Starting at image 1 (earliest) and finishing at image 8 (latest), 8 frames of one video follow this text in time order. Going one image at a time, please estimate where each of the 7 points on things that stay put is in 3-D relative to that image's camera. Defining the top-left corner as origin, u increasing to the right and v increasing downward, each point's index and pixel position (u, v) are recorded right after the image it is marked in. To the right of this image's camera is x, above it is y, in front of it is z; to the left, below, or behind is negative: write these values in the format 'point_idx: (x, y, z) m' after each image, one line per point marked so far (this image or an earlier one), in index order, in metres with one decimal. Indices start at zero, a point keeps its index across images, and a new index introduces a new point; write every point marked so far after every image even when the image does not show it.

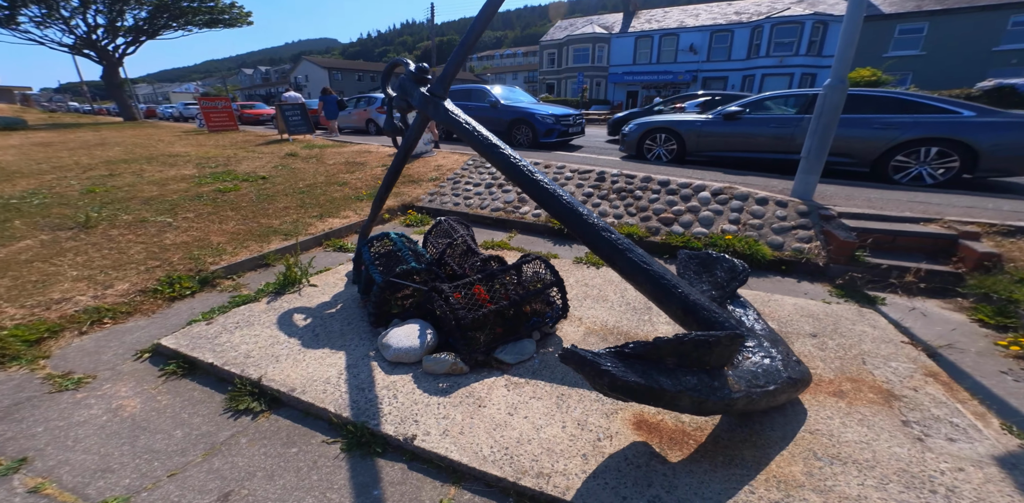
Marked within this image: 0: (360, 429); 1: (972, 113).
0: (-0.7, -0.8, +1.8) m
1: (+5.2, +1.6, +4.5) m
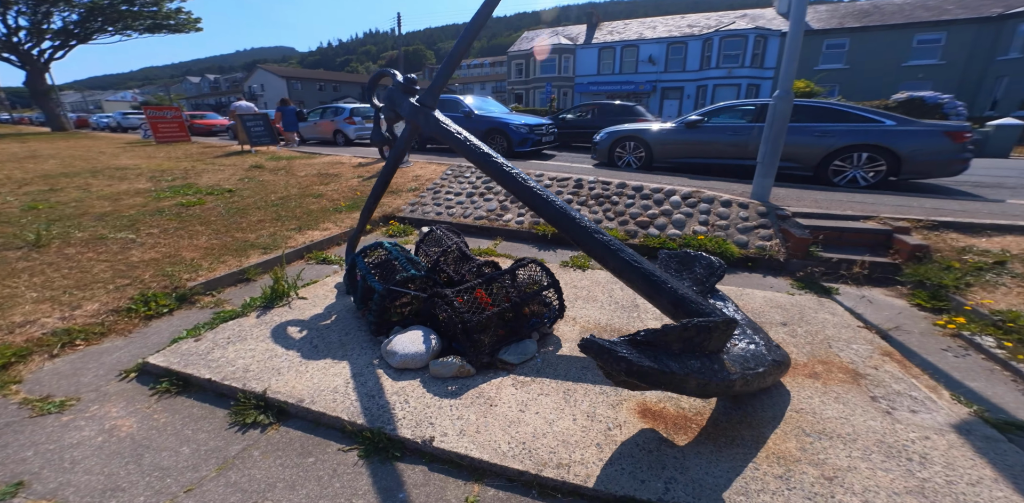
0: (-0.6, -0.8, +1.8) m
1: (+4.9, +1.7, +5.0) m
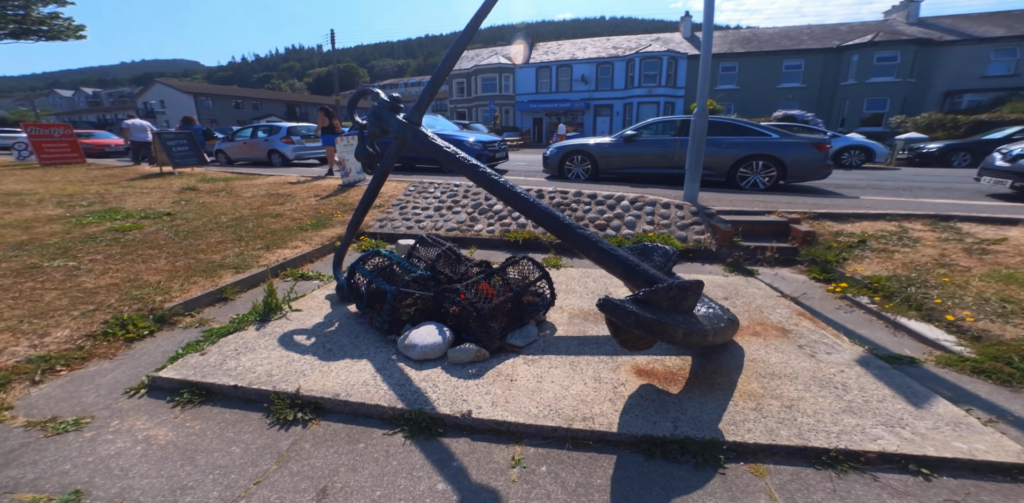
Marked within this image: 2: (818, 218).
0: (-0.5, -0.8, +2.0) m
1: (+4.2, +1.8, +6.2) m
2: (+3.5, +0.4, +4.5) m
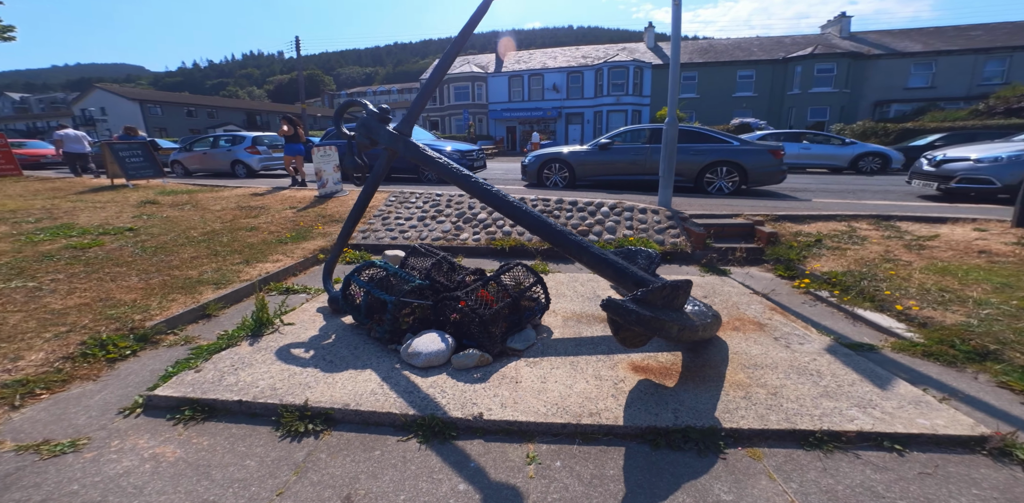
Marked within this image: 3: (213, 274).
0: (-0.4, -0.9, +2.1) m
1: (+3.9, +1.8, +6.7) m
2: (+3.3, +0.4, +4.8) m
3: (-2.9, -0.2, +3.8) m
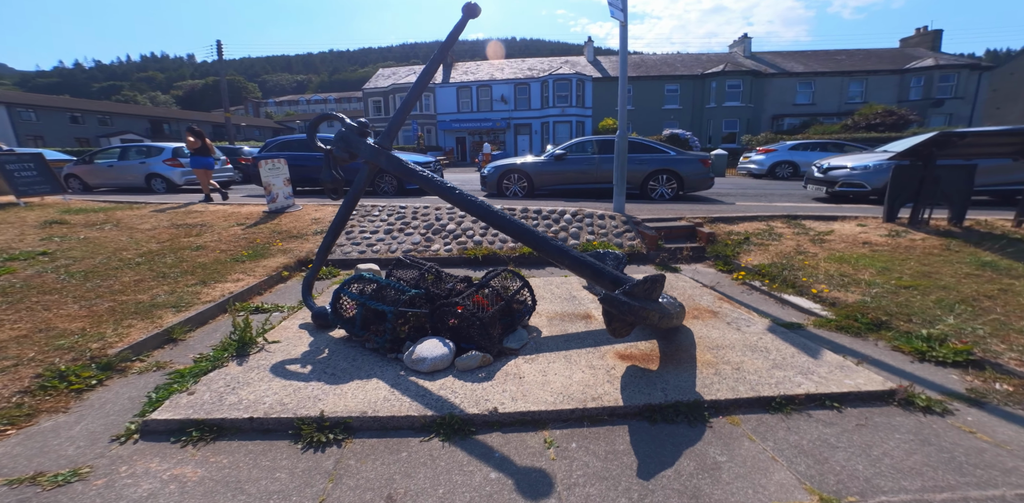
0: (-0.3, -0.9, +2.2) m
1: (+3.1, +1.8, +7.5) m
2: (+2.8, +0.4, +5.5) m
3: (-3.1, -0.4, +3.6) m
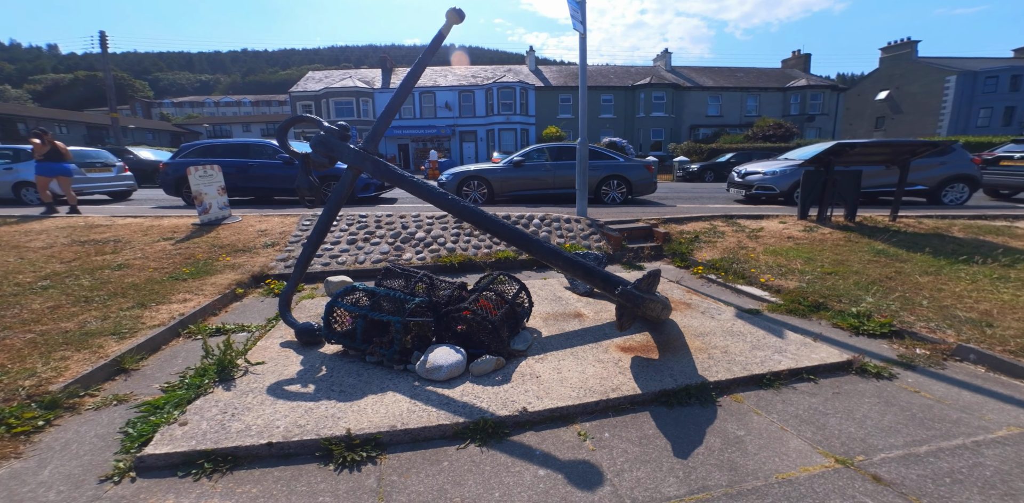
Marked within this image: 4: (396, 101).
0: (-0.2, -0.9, +2.2) m
1: (+2.2, +1.8, +8.0) m
2: (+2.3, +0.4, +6.0) m
3: (-3.1, -0.5, +3.0) m
4: (-0.9, +1.2, +3.2) m
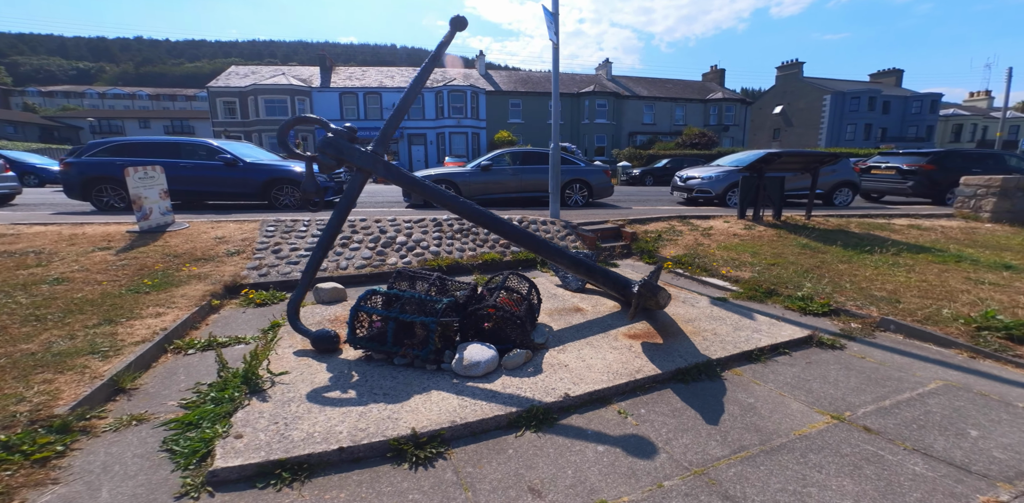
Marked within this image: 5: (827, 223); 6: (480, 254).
0: (+0.1, -0.9, +2.3) m
1: (+1.4, +1.8, +8.4) m
2: (+1.9, +0.5, +6.5) m
3: (-2.9, -0.6, +2.7) m
4: (-0.8, +1.2, +3.2) m
5: (+6.0, +0.5, +7.5) m
6: (-0.4, 0.0, +5.2) m
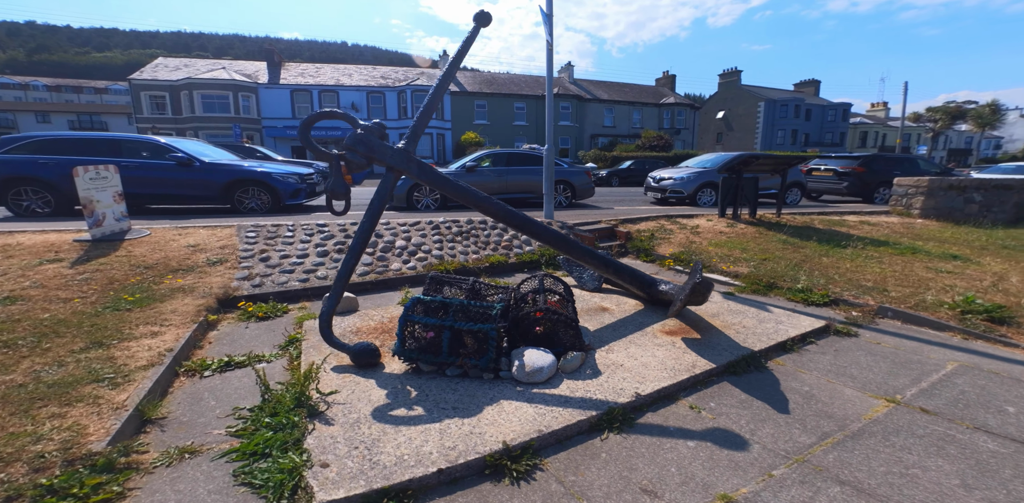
0: (+0.6, -0.9, +2.2) m
1: (+1.1, +1.8, +8.5) m
2: (+1.8, +0.5, +6.6) m
3: (-2.5, -0.7, +2.3) m
4: (-0.6, +1.2, +3.0) m
5: (+5.7, +0.6, +8.1) m
6: (-0.3, -0.1, +5.0) m
